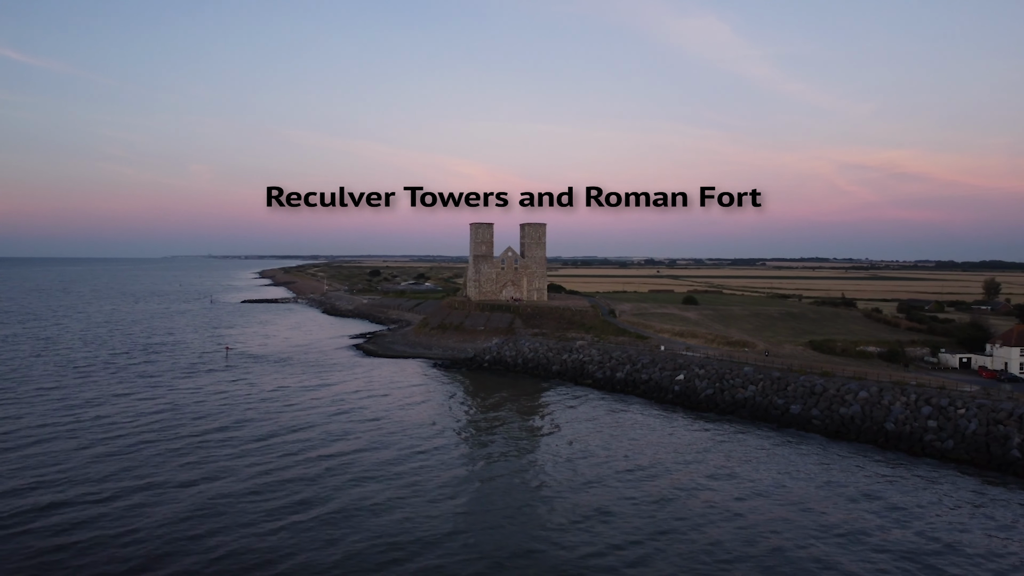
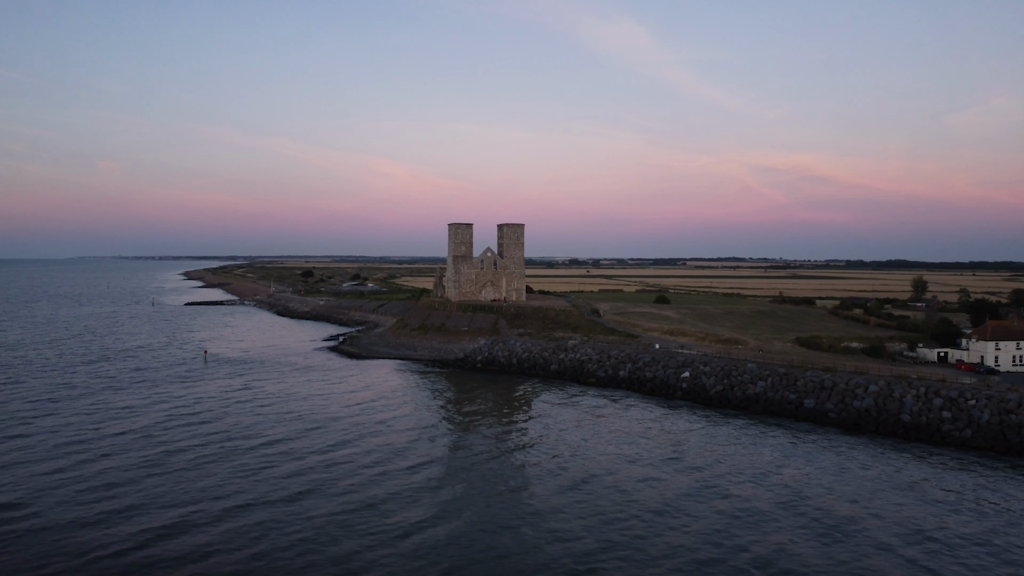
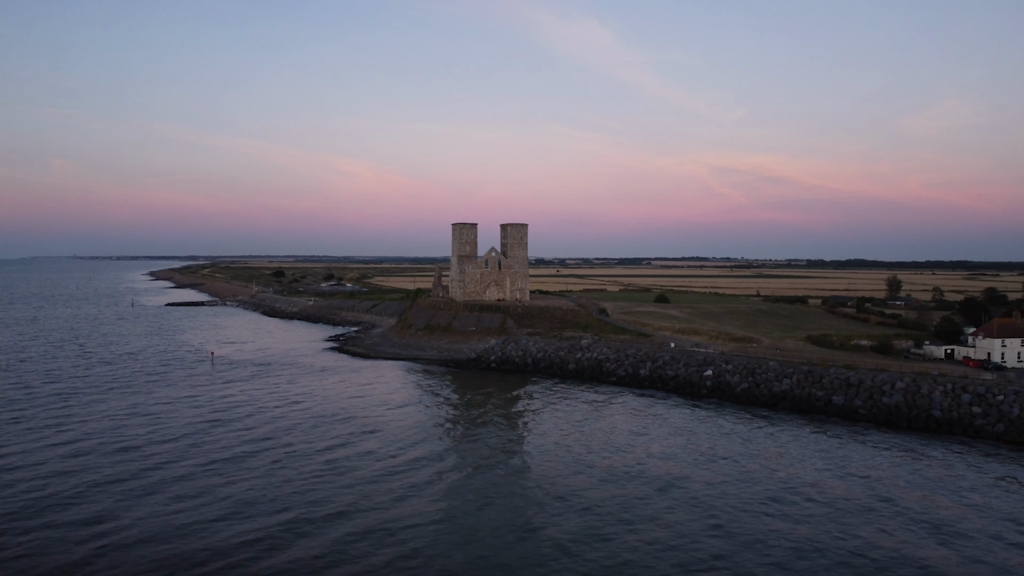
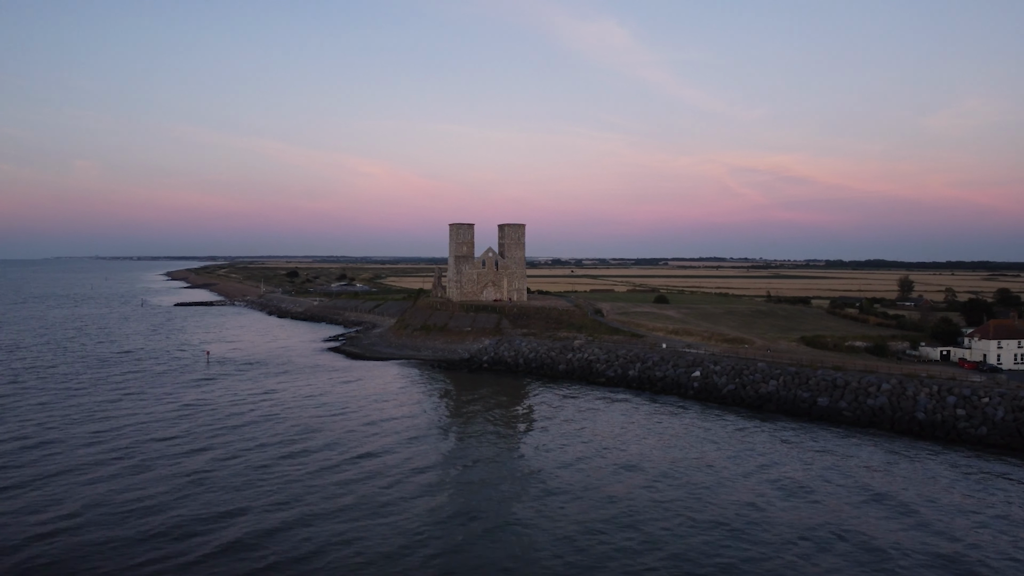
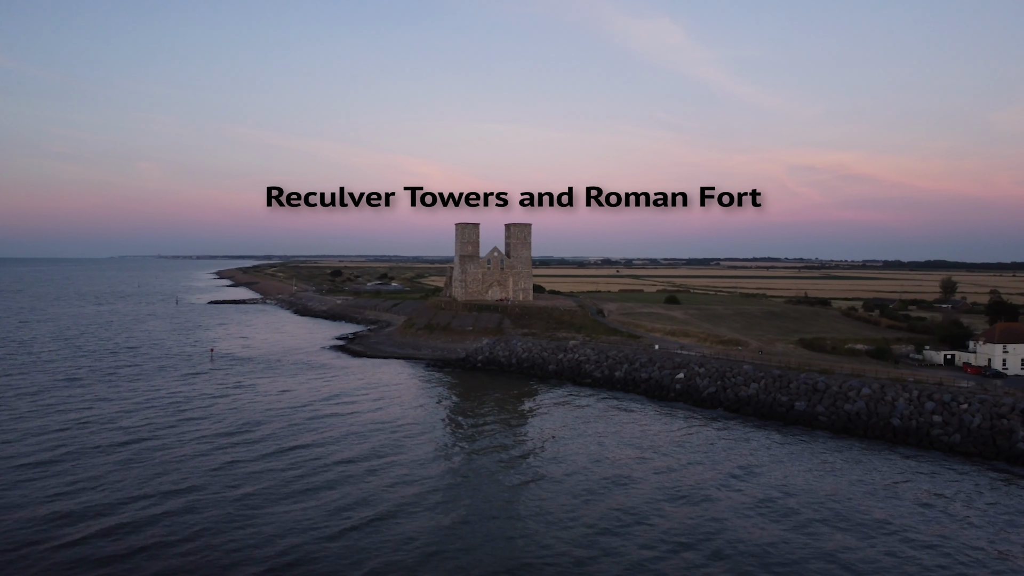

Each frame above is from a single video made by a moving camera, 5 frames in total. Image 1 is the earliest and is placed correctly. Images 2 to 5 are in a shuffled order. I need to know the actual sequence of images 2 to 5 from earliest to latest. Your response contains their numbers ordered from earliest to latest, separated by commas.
5, 2, 4, 3
